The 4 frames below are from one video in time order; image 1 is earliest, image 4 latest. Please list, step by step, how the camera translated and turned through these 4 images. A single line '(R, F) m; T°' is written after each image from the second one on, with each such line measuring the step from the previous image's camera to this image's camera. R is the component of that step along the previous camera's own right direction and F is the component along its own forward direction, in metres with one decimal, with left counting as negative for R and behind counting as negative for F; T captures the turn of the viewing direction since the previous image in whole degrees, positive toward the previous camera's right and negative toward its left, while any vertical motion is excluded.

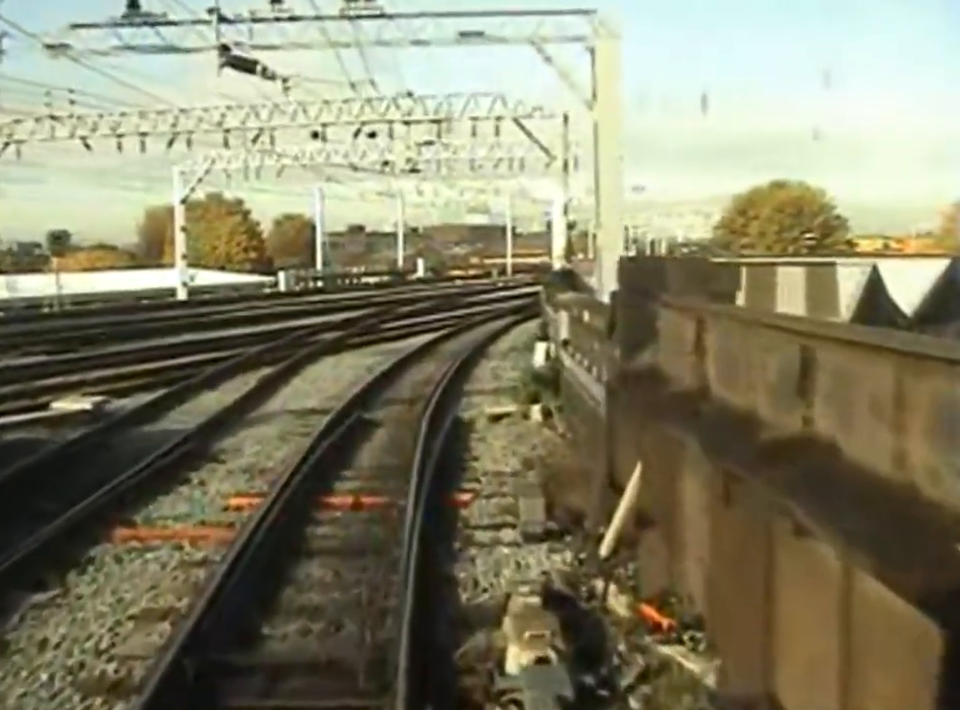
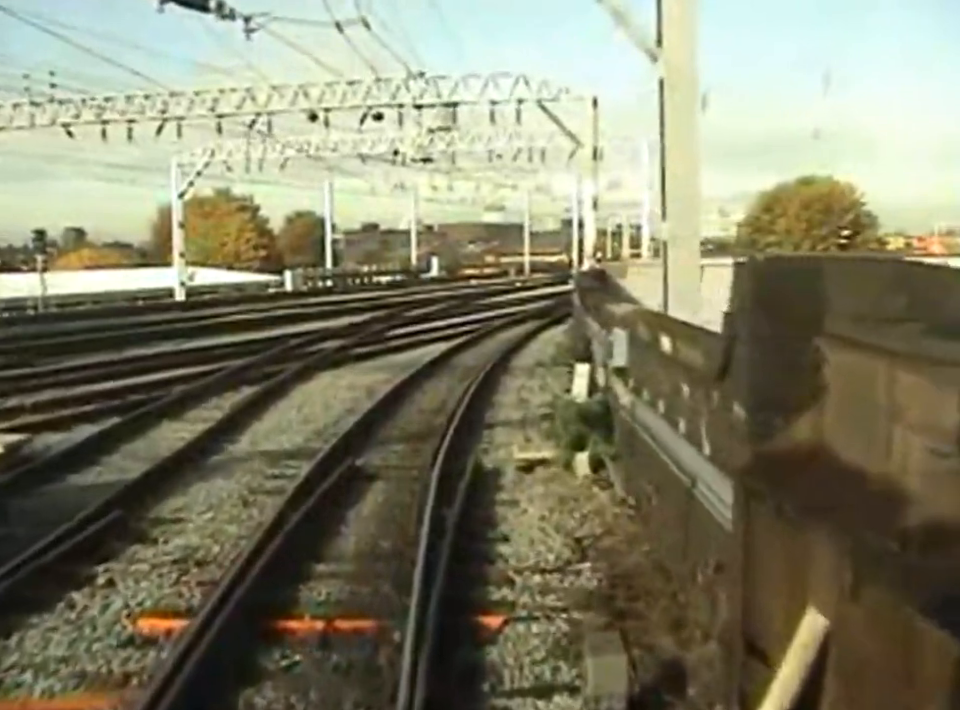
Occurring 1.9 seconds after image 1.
(-0.1, +4.3) m; -1°
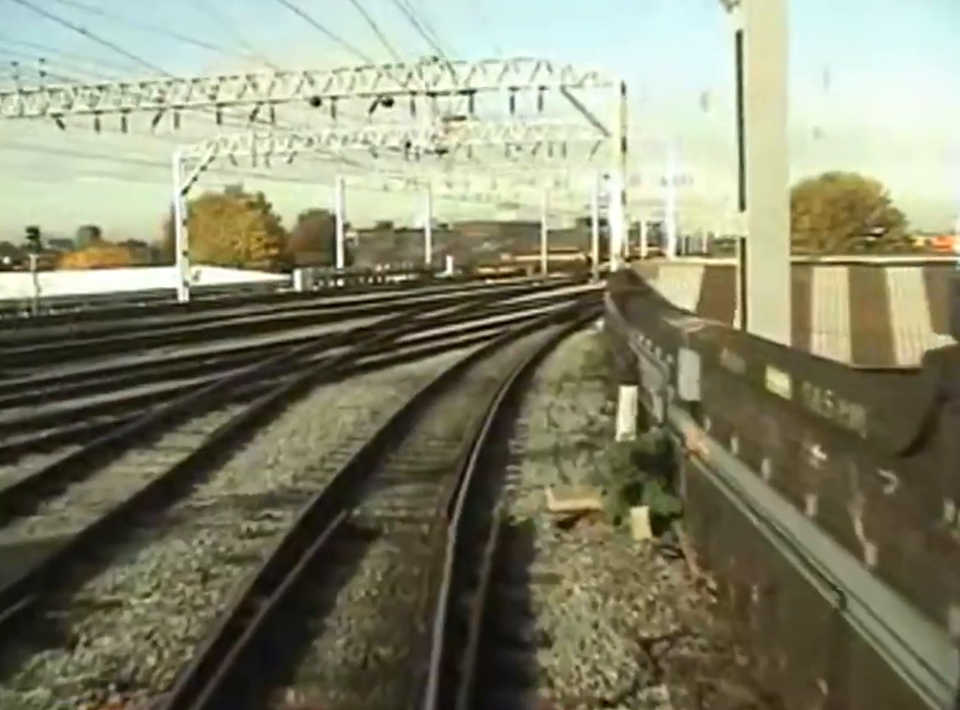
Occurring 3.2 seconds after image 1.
(-0.1, +2.9) m; -1°
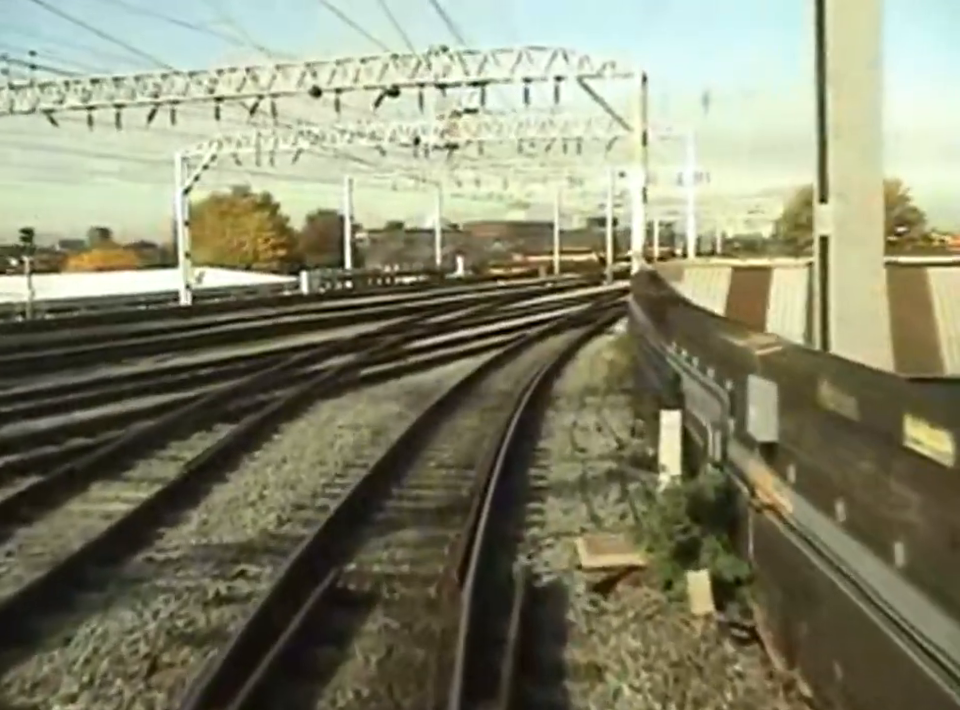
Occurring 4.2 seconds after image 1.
(-0.1, +2.0) m; 0°
